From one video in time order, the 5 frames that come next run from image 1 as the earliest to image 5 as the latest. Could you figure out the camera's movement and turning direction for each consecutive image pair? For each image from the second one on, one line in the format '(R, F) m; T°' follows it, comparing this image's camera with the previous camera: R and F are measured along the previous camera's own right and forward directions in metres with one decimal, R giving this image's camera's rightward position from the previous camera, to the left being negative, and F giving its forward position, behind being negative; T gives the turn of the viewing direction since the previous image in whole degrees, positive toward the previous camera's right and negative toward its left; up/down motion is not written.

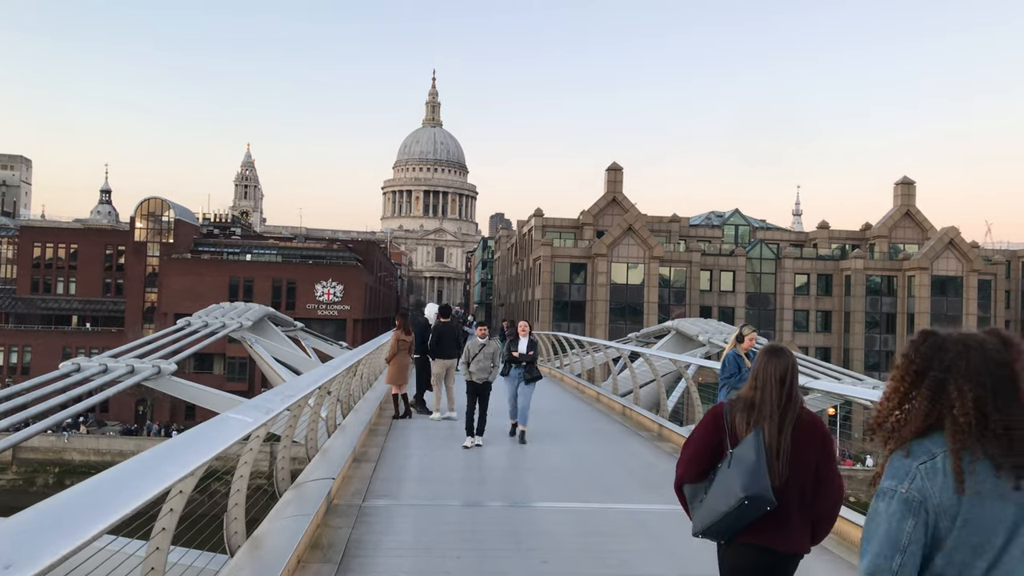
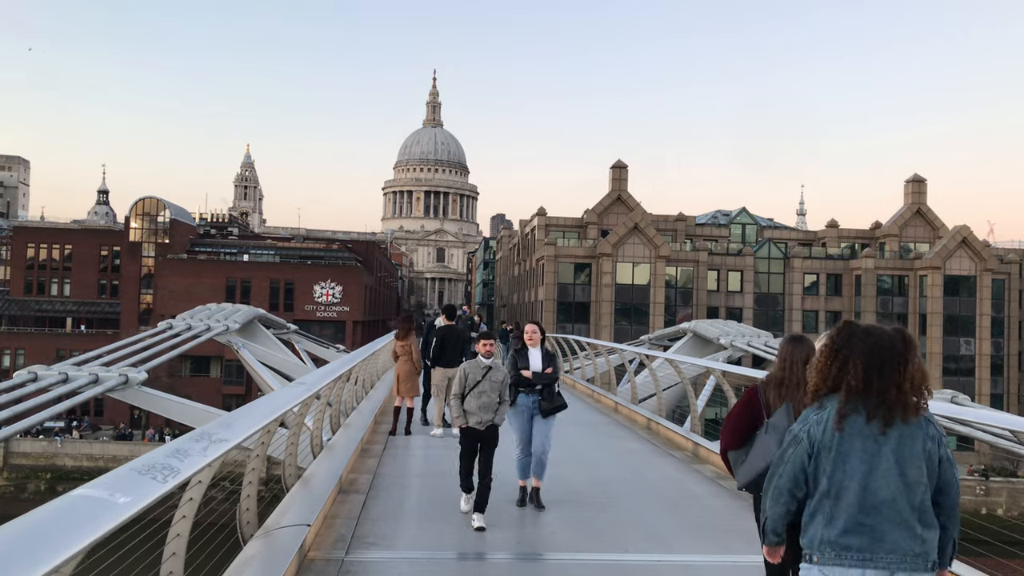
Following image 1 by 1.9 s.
(-0.1, +1.2) m; 0°
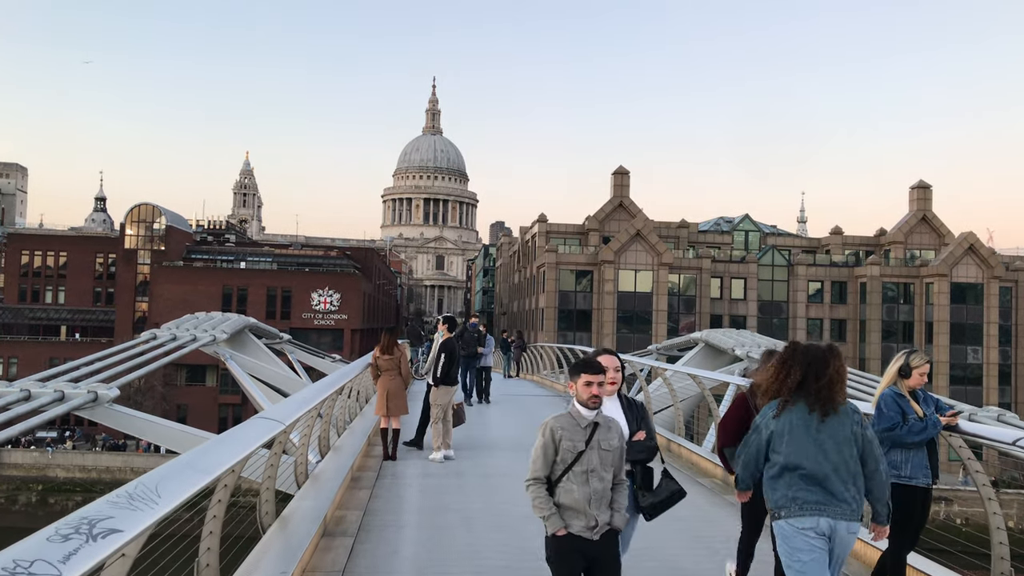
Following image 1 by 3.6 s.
(-0.1, +0.8) m; 0°
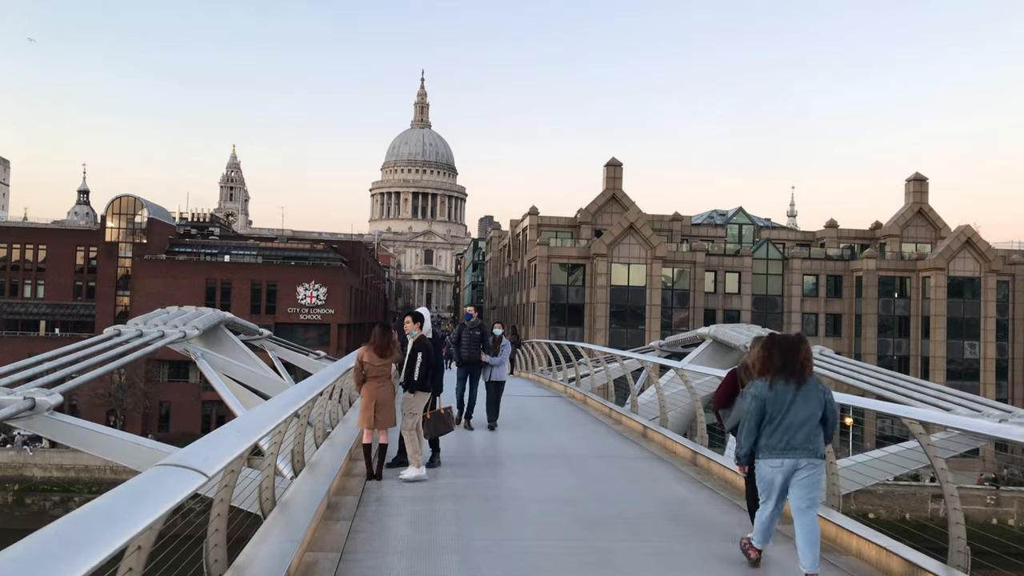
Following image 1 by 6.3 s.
(-0.1, +1.1) m; +1°
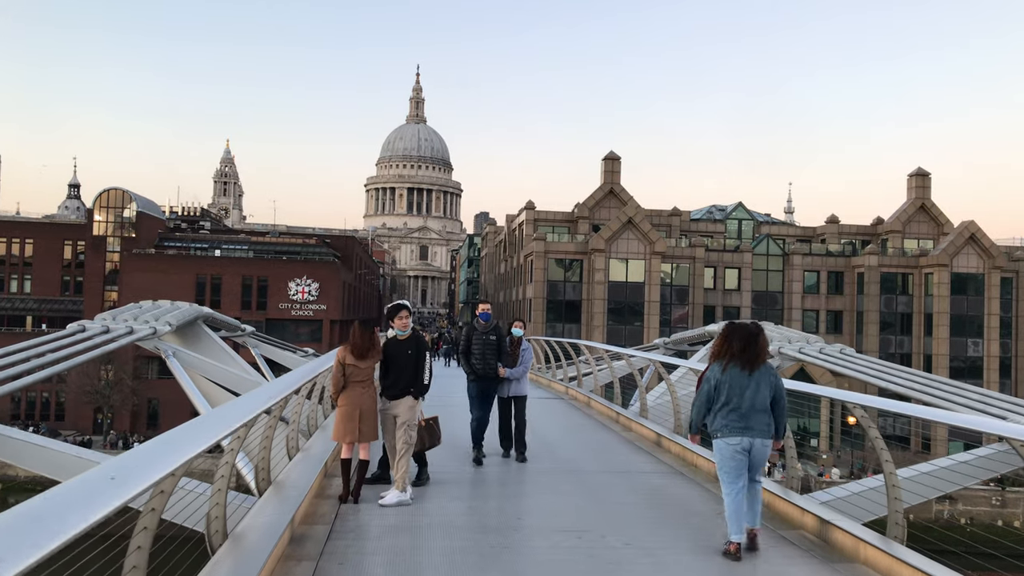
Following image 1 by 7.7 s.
(0.0, +1.0) m; 0°
